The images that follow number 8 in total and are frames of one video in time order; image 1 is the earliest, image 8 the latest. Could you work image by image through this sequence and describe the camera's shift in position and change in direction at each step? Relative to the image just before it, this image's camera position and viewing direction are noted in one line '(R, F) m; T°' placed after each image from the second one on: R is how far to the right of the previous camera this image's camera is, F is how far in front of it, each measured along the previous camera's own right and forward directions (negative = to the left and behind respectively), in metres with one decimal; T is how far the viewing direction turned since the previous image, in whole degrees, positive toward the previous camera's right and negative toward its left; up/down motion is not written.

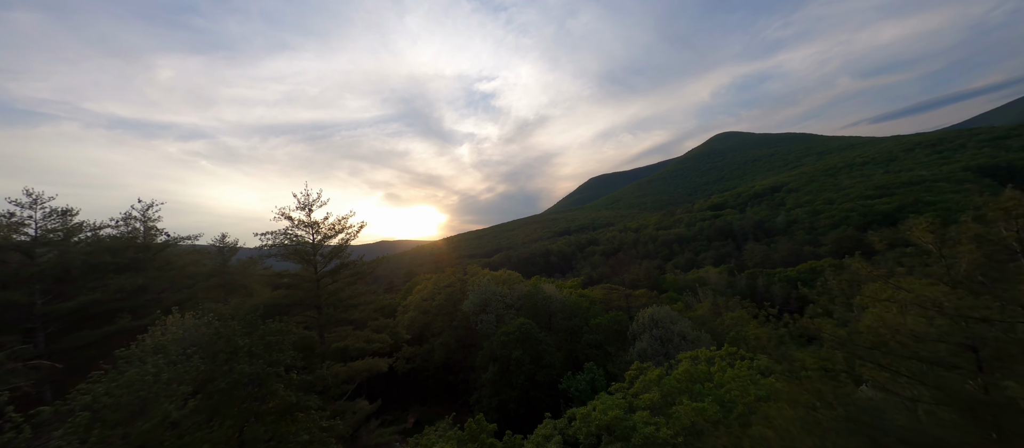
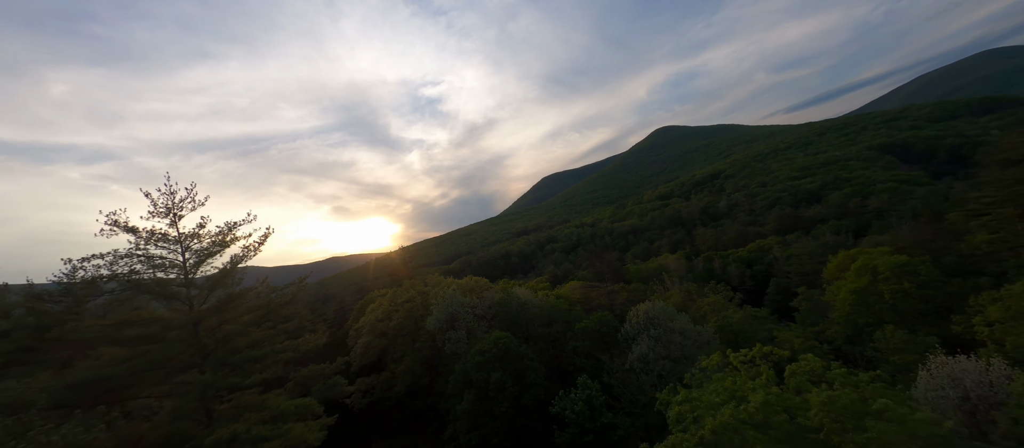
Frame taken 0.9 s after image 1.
(-0.6, +4.2) m; +7°
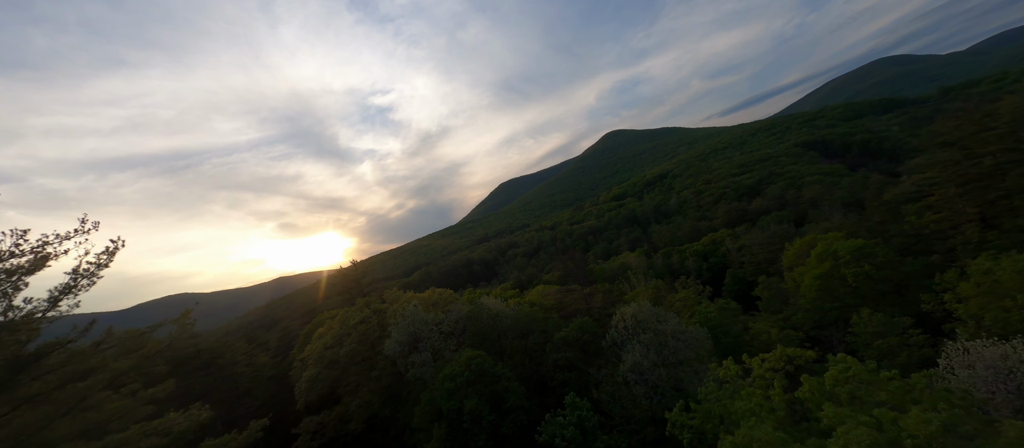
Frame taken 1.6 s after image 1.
(-0.5, +2.9) m; +6°
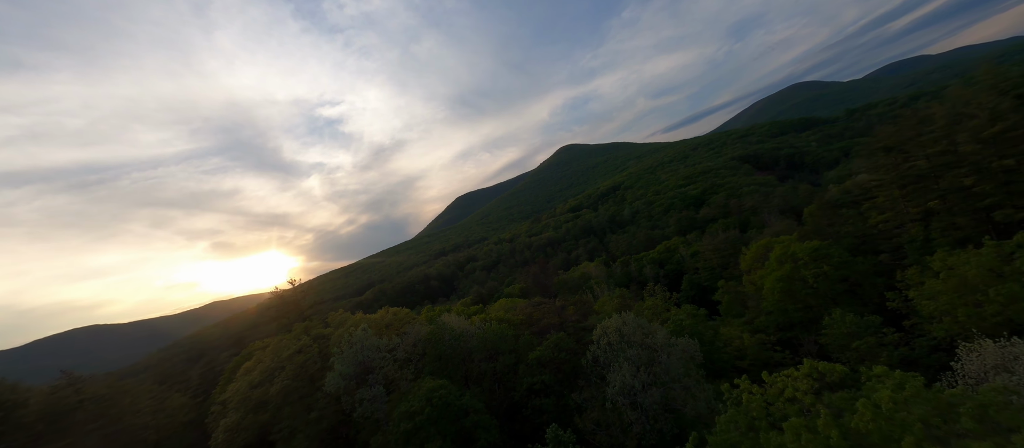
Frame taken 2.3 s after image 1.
(-0.5, +2.8) m; +7°
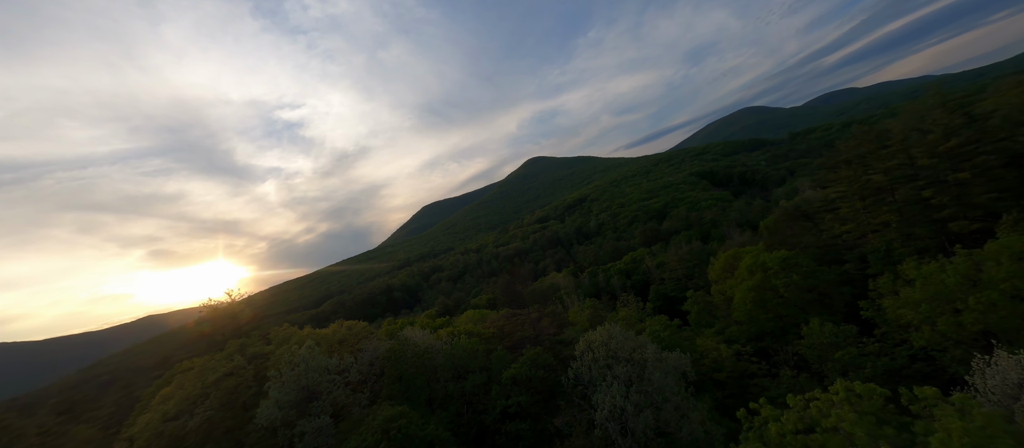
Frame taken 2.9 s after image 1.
(-0.4, +2.2) m; +5°
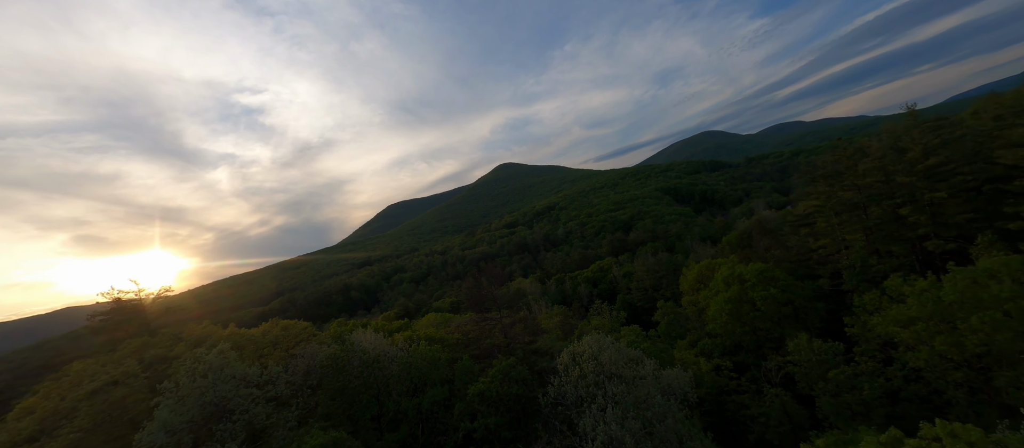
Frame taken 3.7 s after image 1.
(-0.4, +3.1) m; +5°
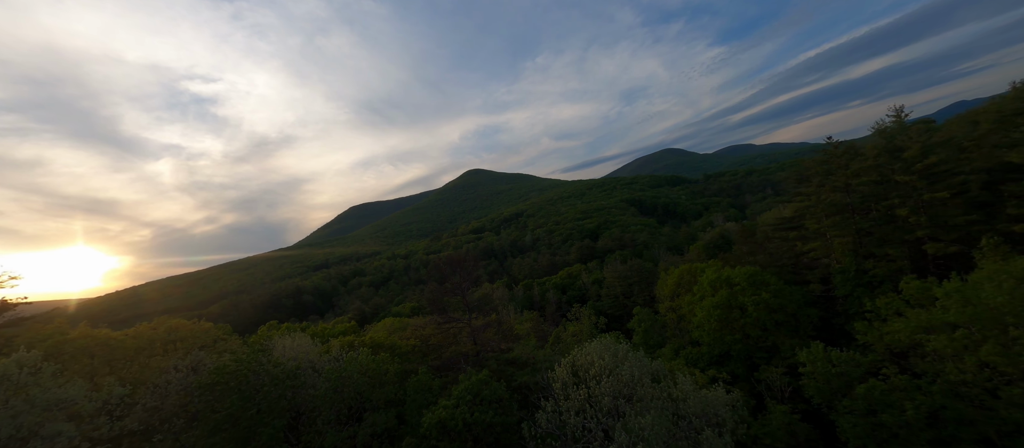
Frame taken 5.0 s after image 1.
(-0.4, +4.5) m; +5°
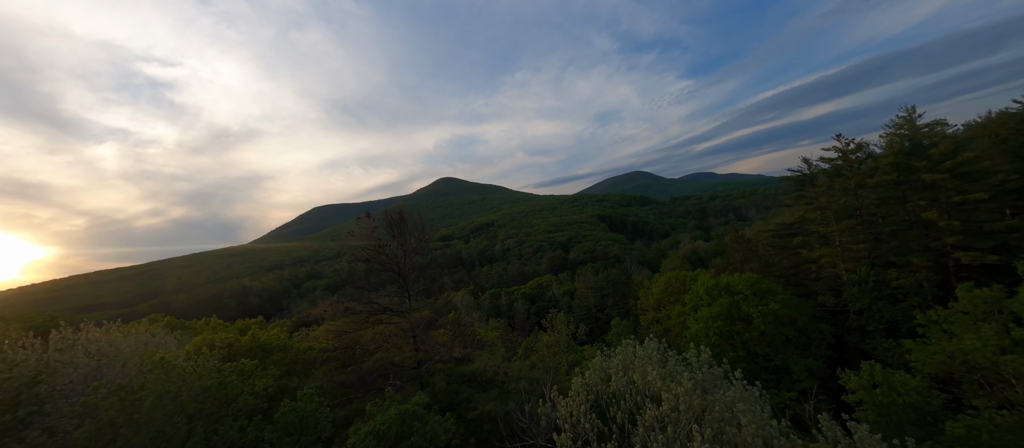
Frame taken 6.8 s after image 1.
(+0.1, +5.8) m; +4°
